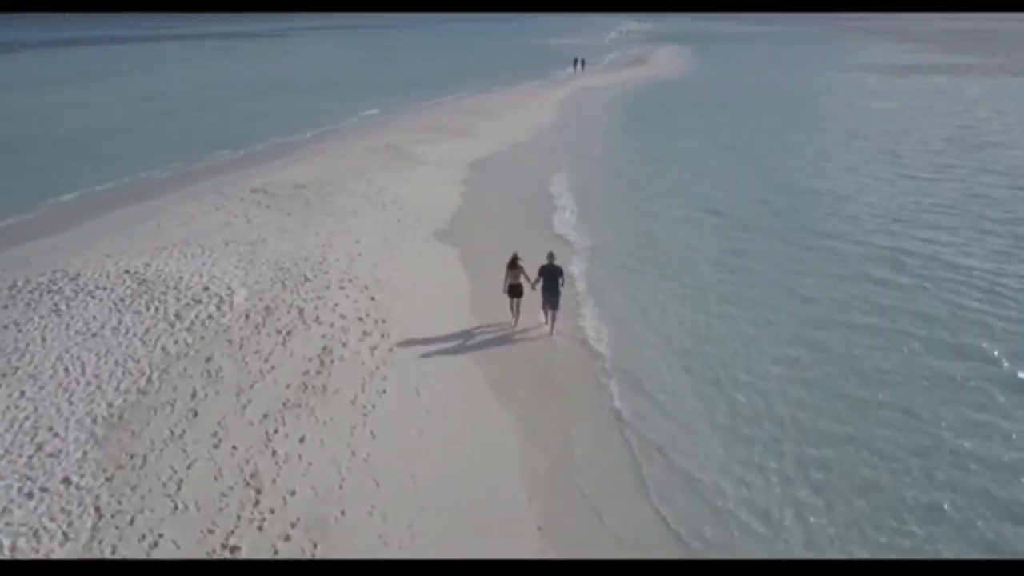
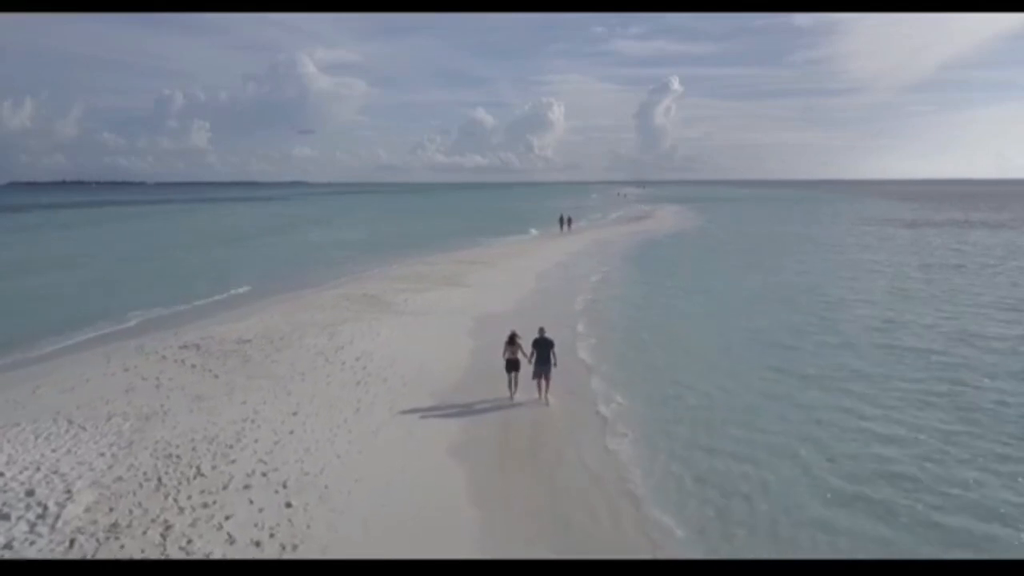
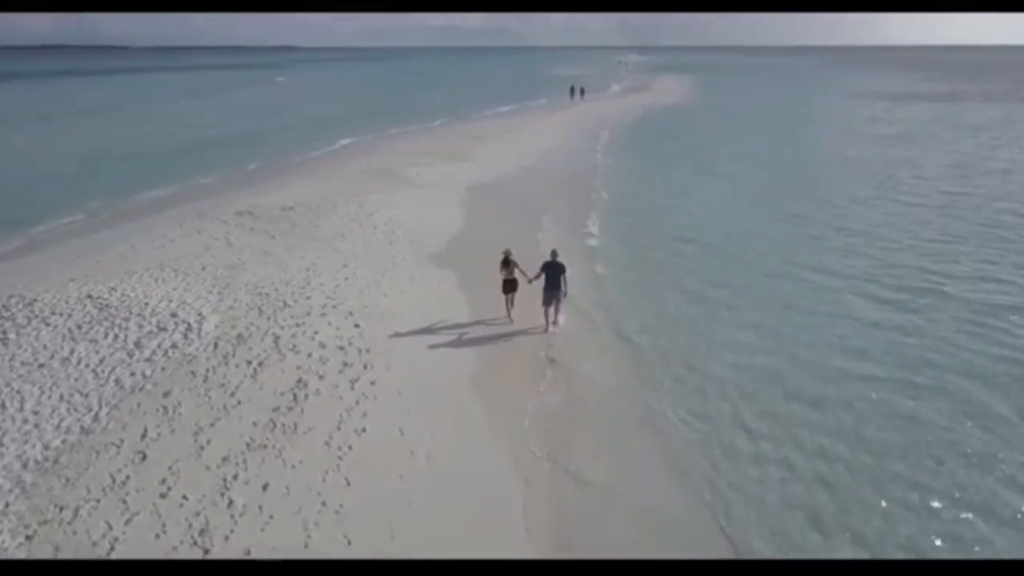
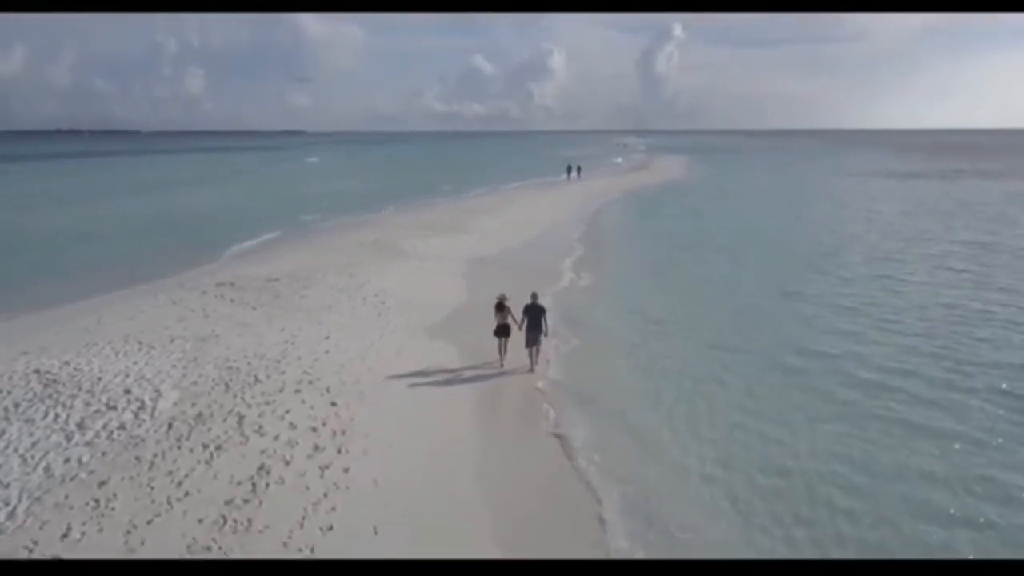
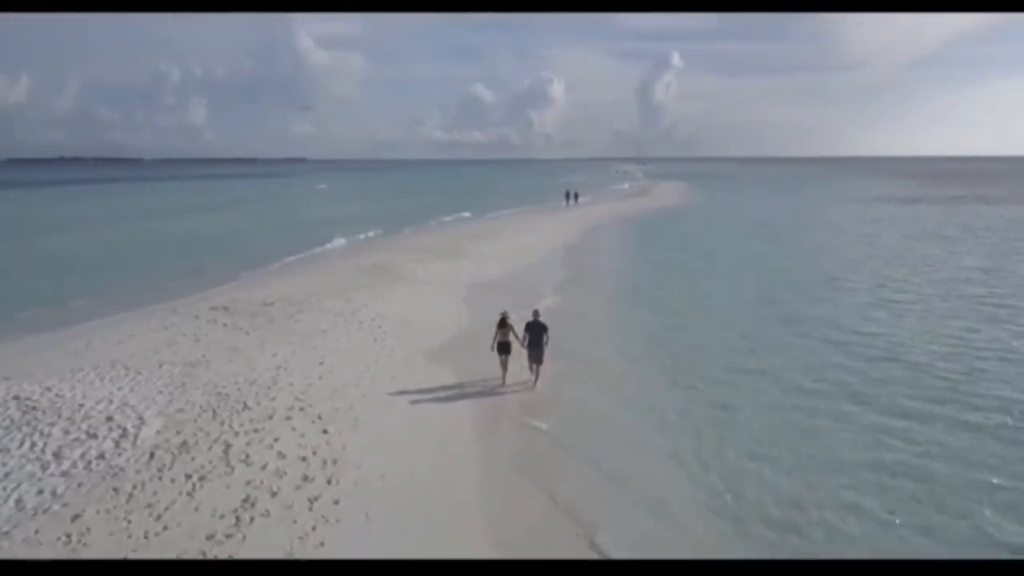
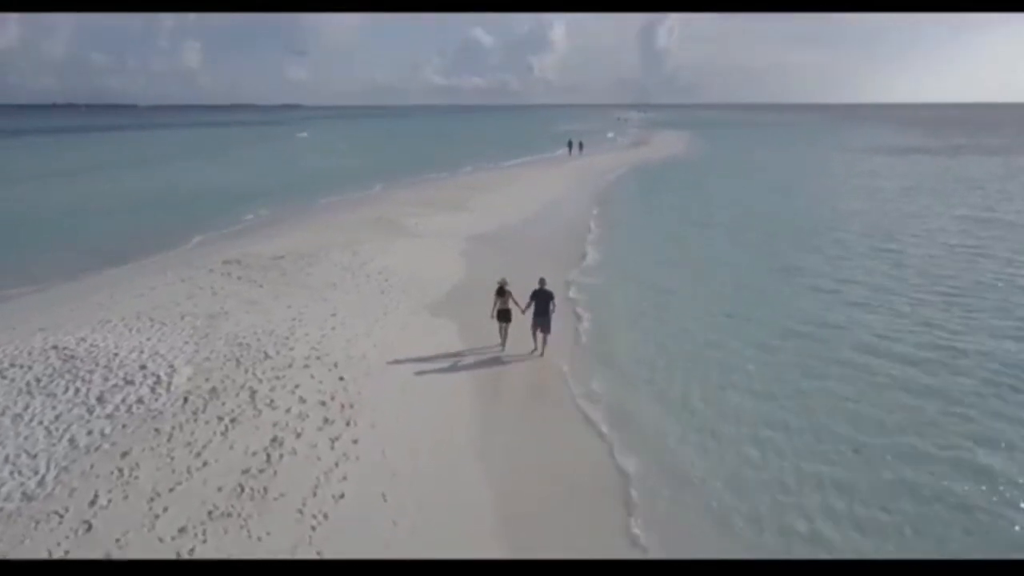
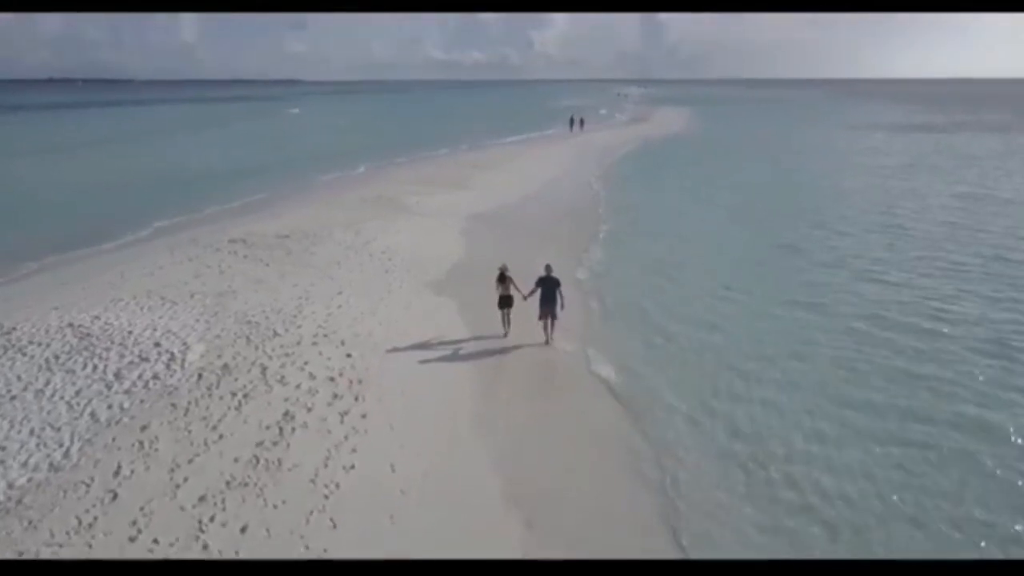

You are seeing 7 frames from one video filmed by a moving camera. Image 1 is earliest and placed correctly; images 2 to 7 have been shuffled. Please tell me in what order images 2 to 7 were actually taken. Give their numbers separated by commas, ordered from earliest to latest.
3, 7, 6, 4, 5, 2
